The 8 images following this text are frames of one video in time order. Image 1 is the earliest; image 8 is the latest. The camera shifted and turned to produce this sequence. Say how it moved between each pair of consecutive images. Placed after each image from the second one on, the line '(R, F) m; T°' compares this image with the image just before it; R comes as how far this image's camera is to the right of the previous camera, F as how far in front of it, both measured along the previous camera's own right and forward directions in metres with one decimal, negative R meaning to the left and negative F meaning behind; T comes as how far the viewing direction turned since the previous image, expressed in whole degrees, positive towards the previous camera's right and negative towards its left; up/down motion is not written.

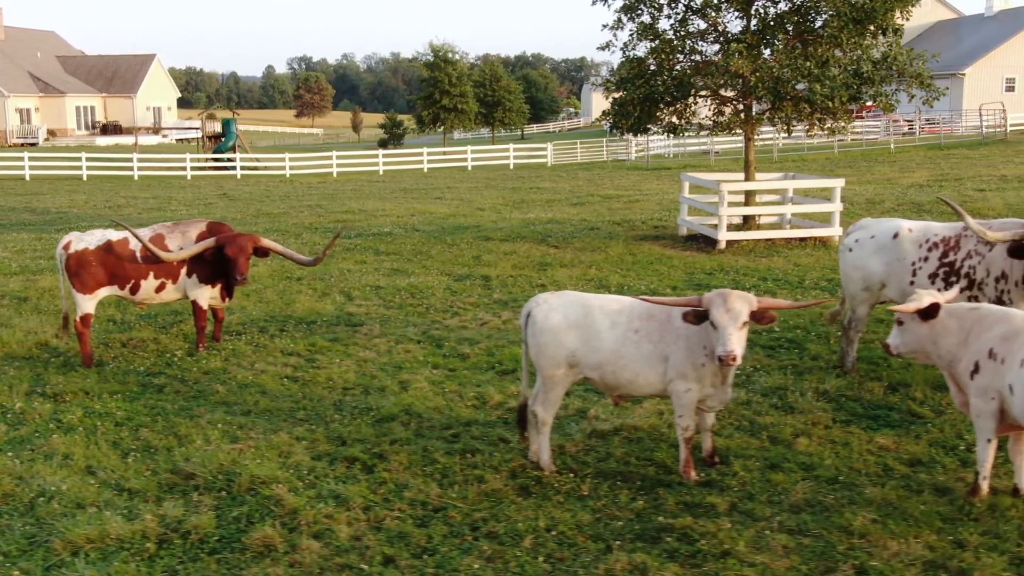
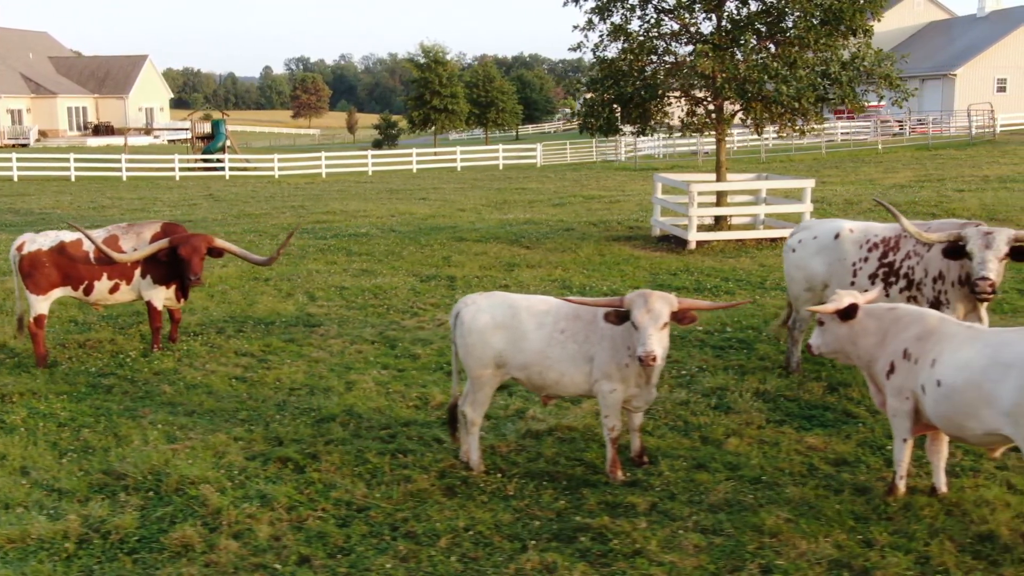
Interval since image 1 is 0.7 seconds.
(+0.4, 0.0) m; 0°
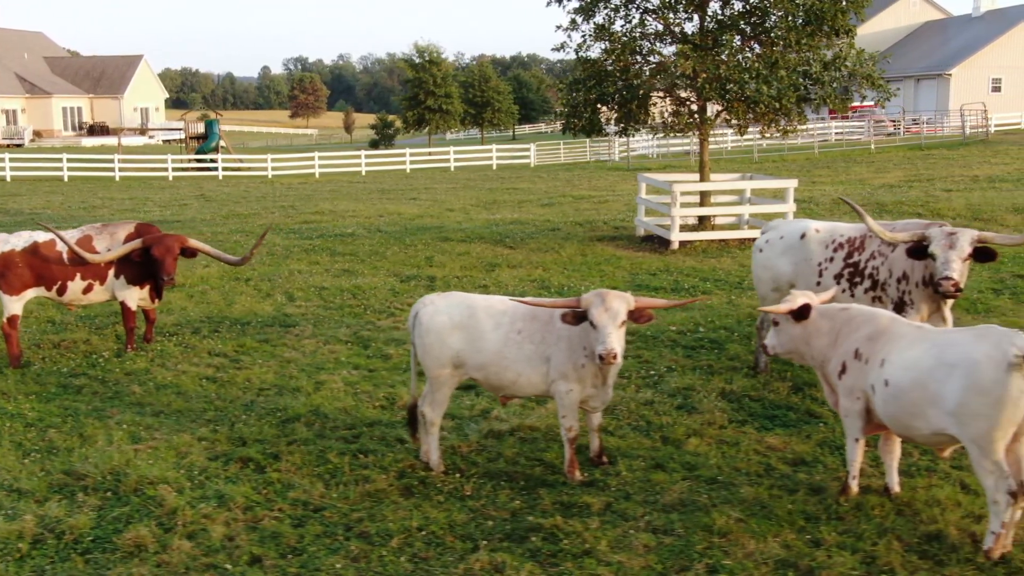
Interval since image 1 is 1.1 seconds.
(+0.2, 0.0) m; 0°
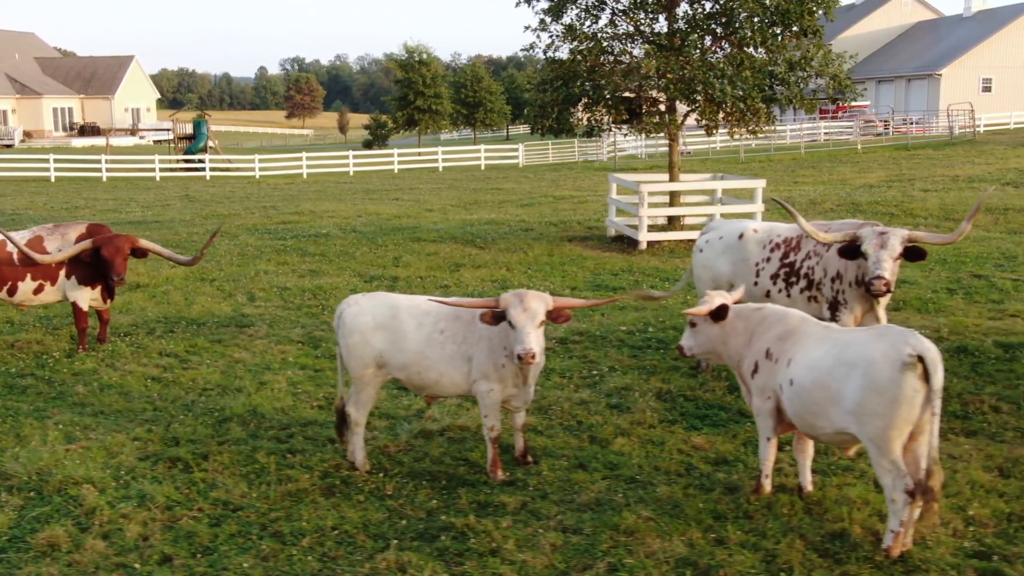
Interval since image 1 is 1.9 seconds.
(+0.4, 0.0) m; 0°
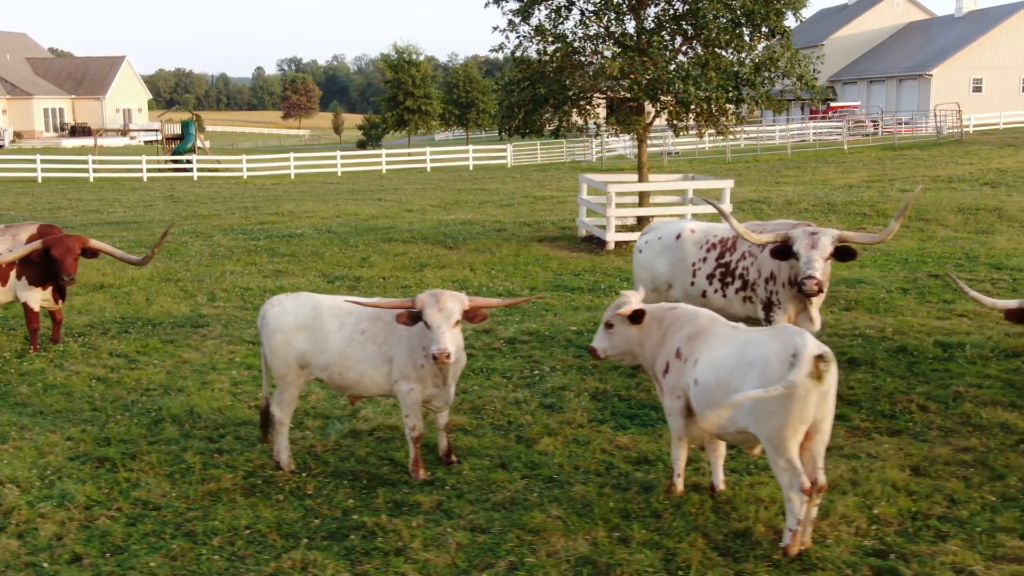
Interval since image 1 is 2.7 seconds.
(+0.4, 0.0) m; 0°
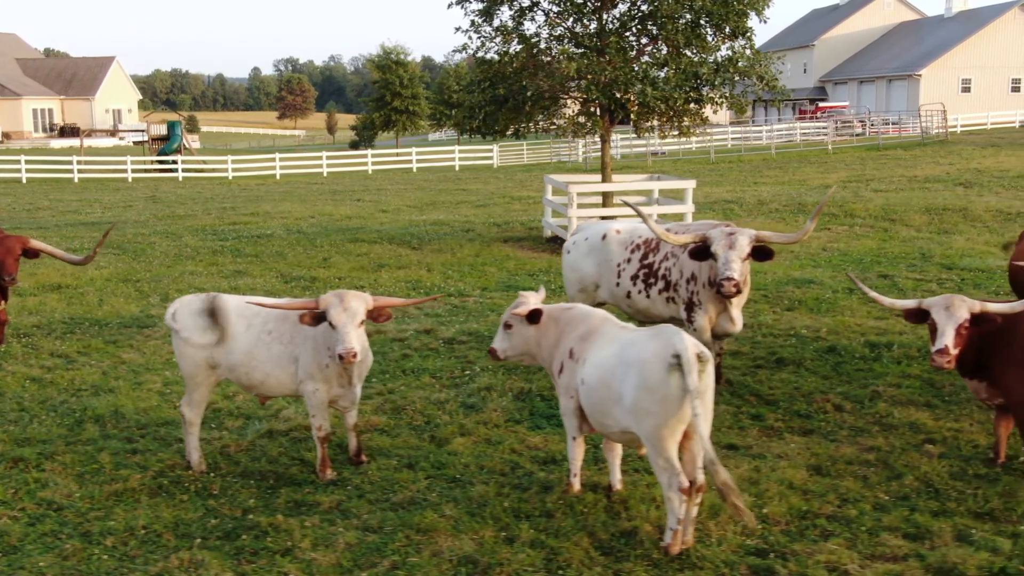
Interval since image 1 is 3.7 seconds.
(+0.5, 0.0) m; 0°
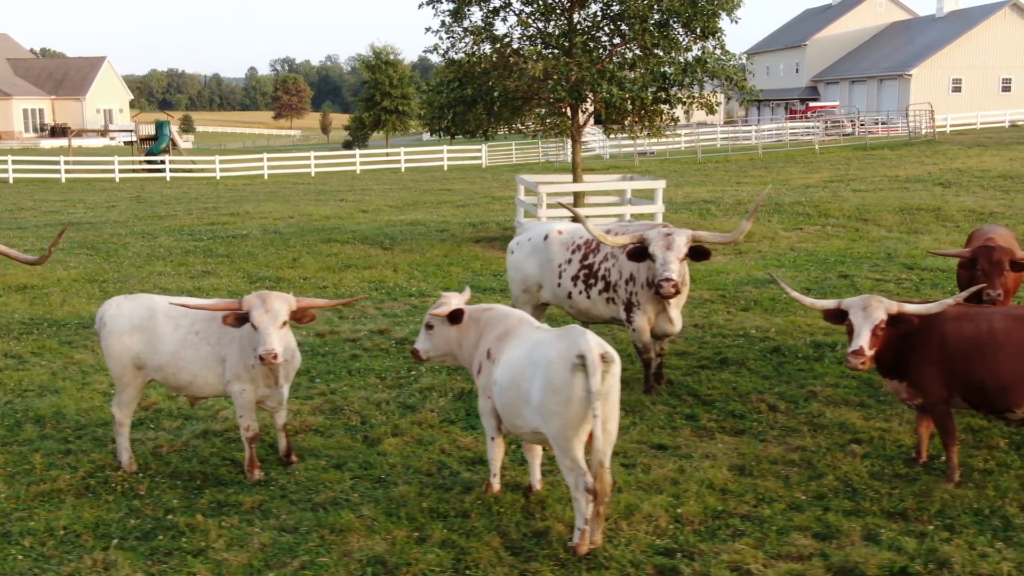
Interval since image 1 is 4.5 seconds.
(+0.4, 0.0) m; 0°
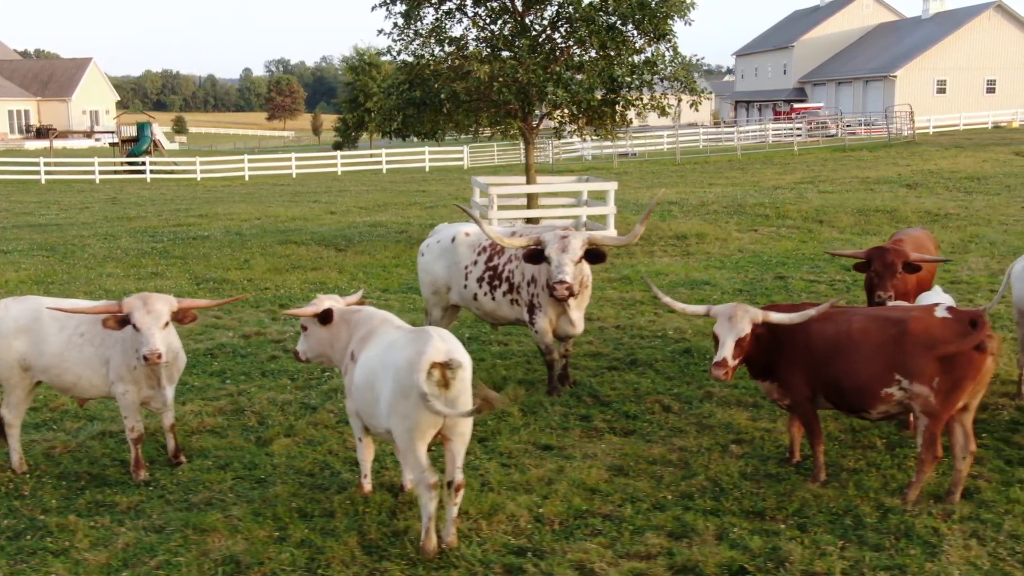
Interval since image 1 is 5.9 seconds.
(+0.6, -0.1) m; 0°
